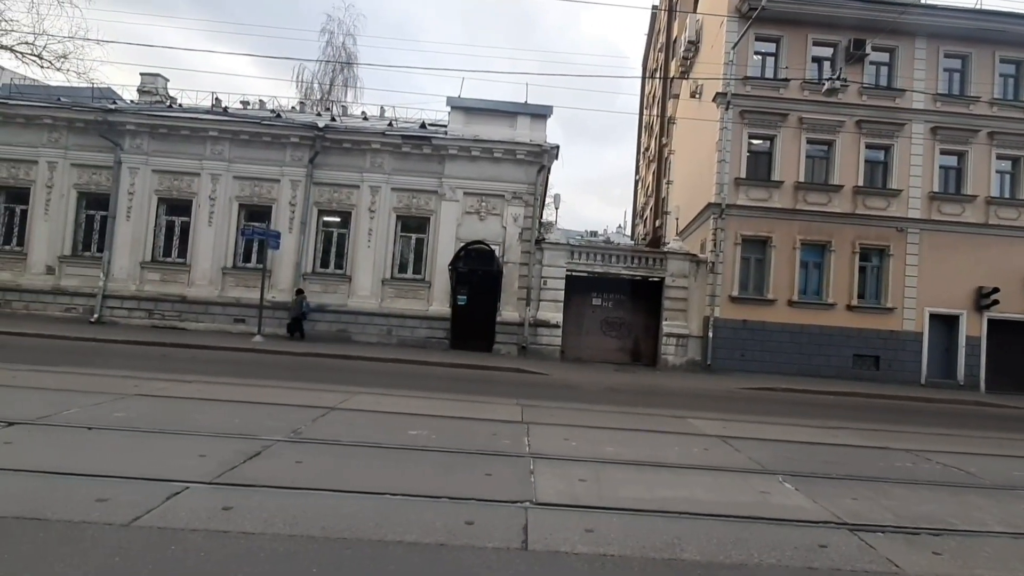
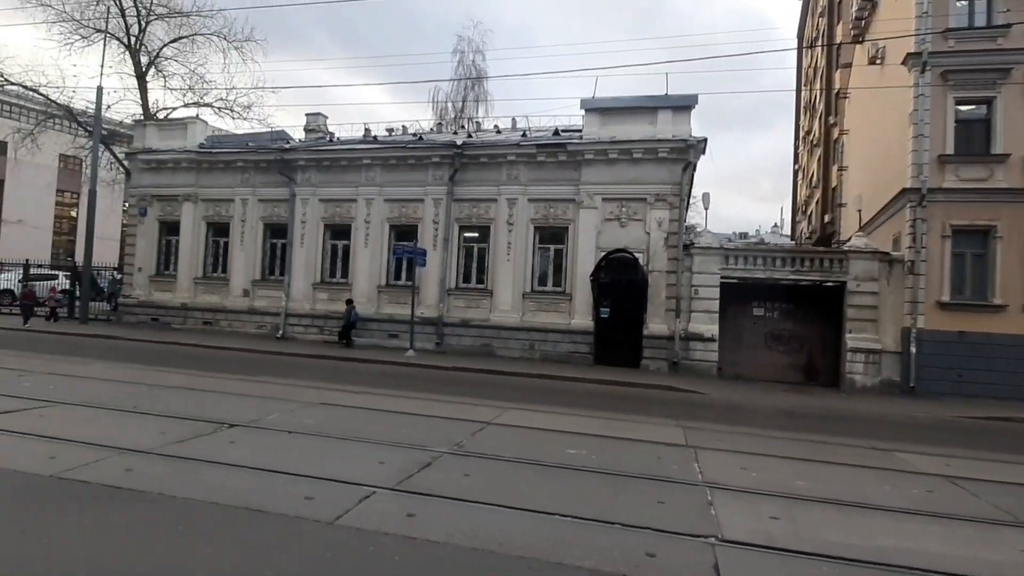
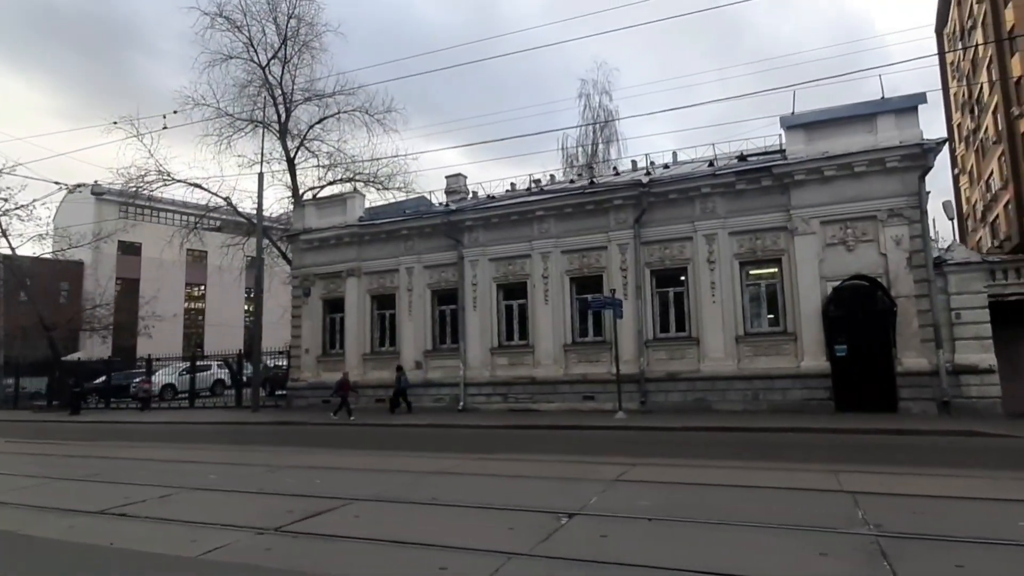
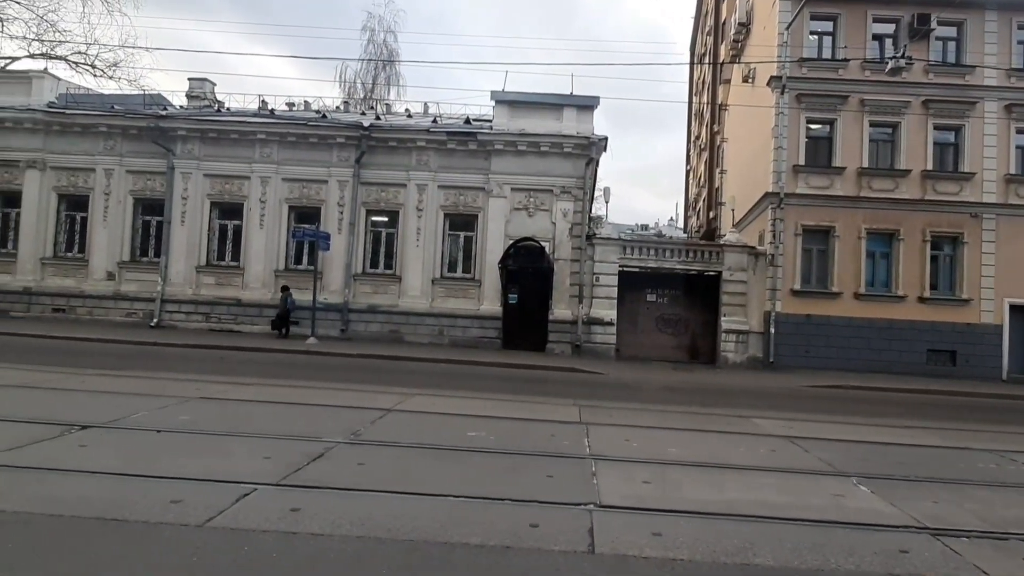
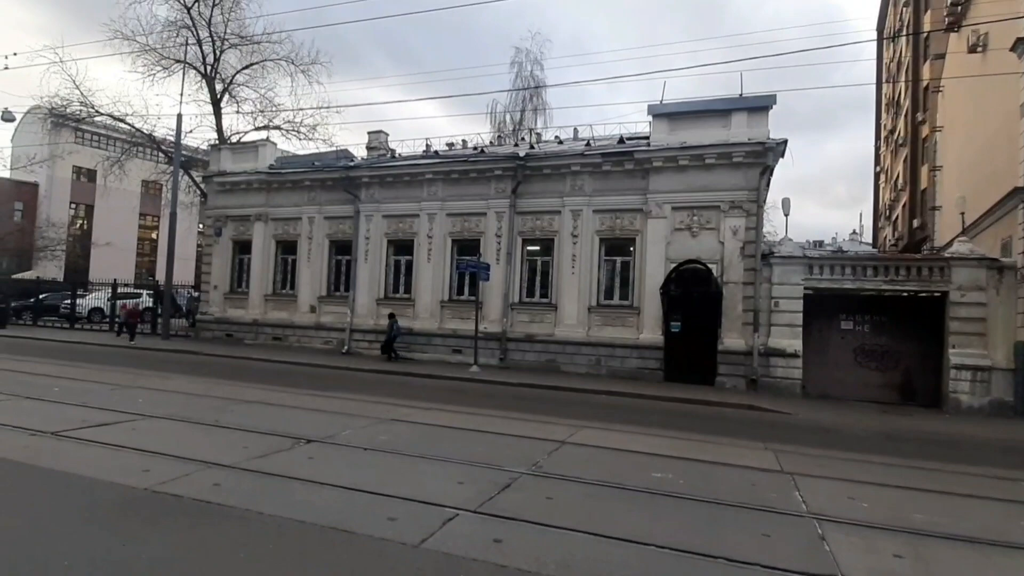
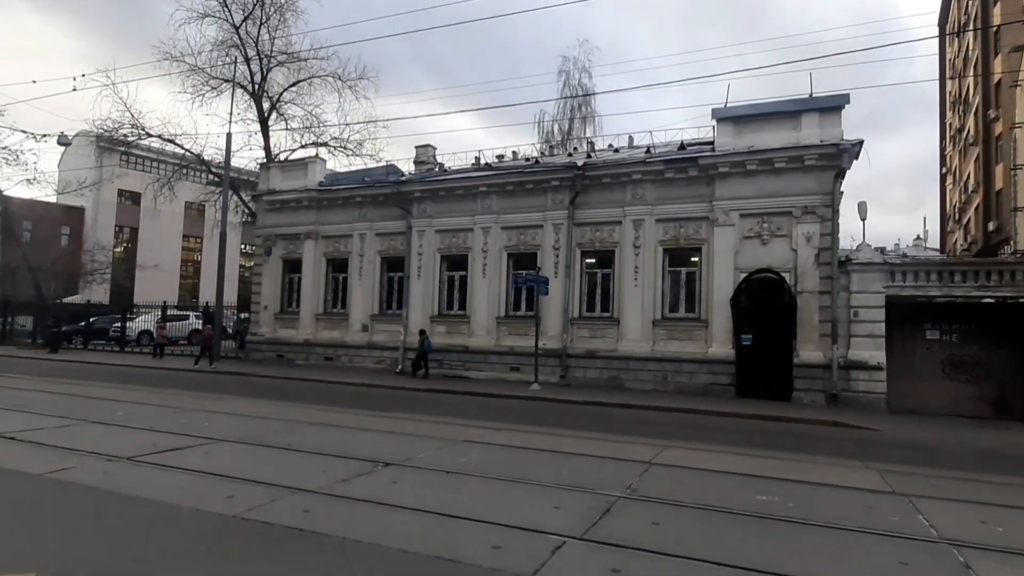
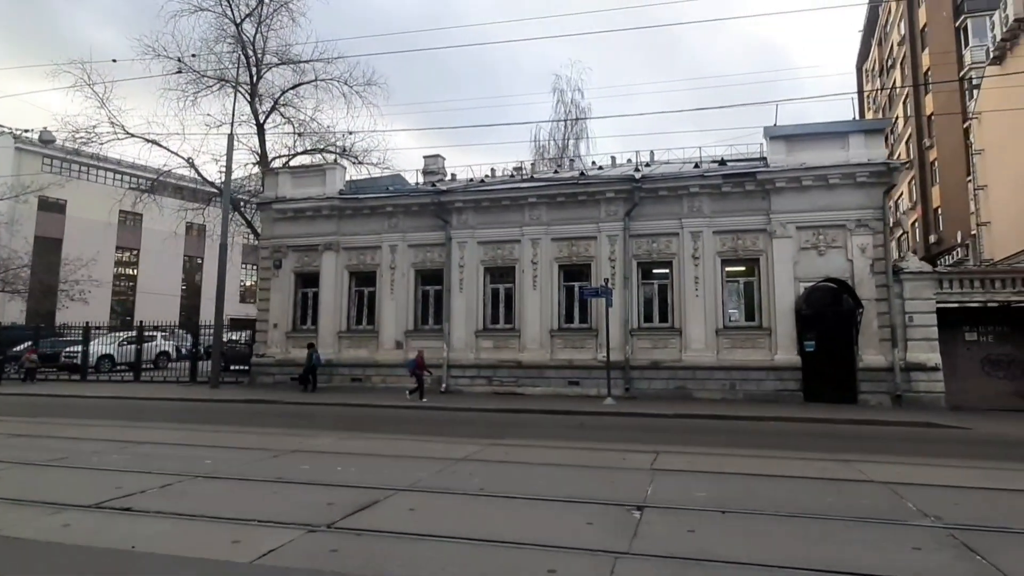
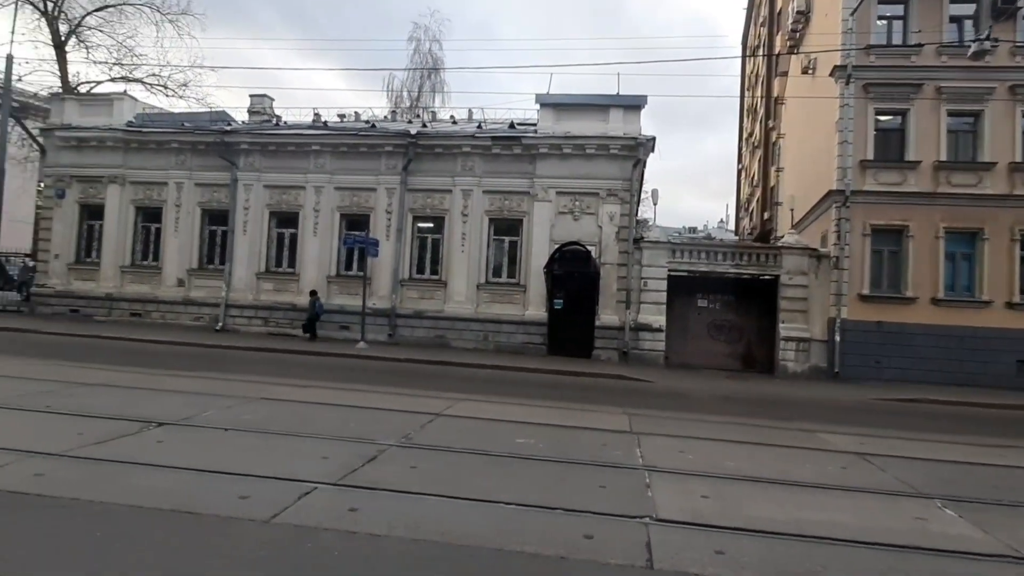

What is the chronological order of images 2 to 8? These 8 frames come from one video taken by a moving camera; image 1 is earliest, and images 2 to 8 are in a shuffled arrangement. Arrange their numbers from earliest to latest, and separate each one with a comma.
4, 8, 2, 5, 6, 3, 7
